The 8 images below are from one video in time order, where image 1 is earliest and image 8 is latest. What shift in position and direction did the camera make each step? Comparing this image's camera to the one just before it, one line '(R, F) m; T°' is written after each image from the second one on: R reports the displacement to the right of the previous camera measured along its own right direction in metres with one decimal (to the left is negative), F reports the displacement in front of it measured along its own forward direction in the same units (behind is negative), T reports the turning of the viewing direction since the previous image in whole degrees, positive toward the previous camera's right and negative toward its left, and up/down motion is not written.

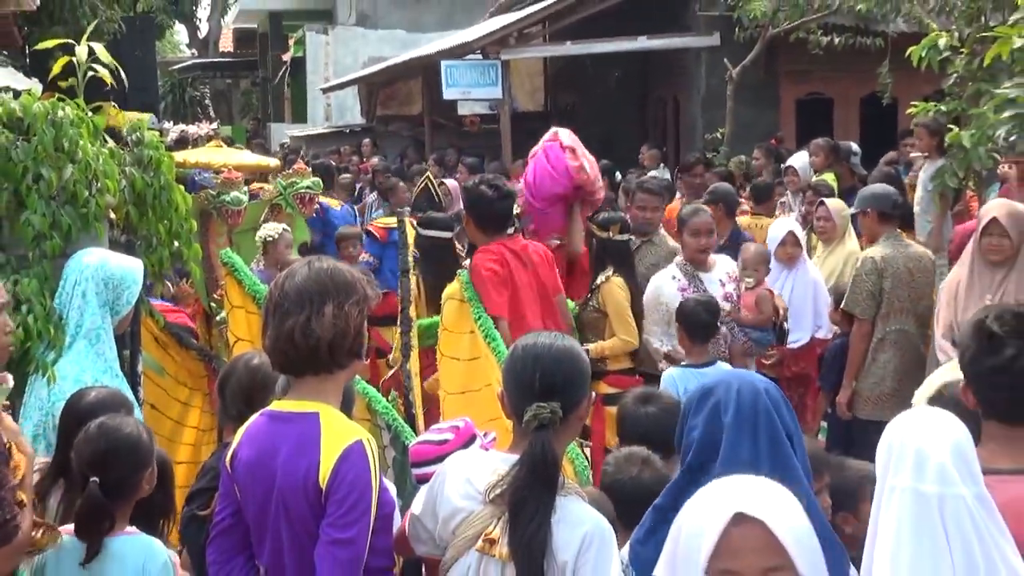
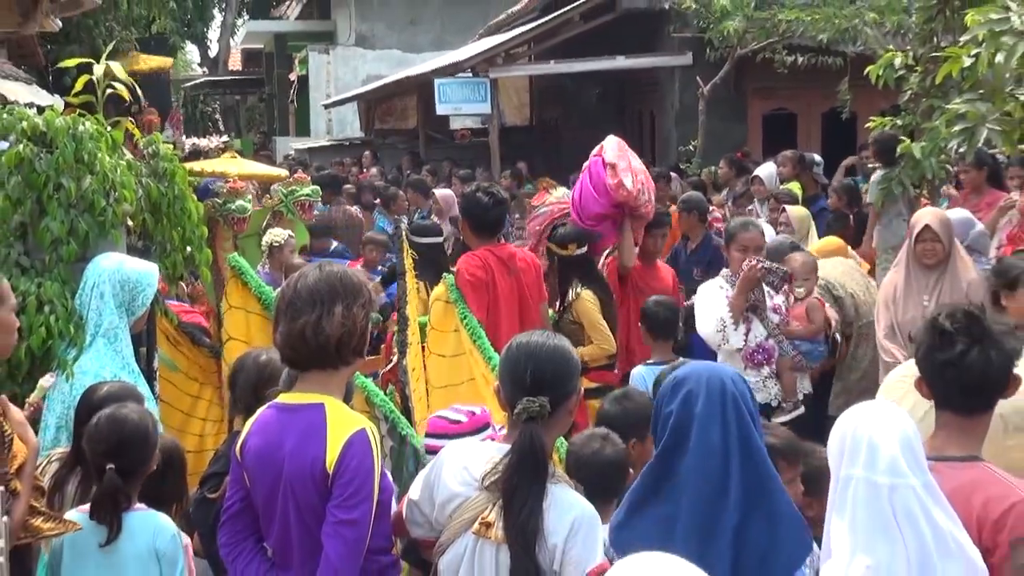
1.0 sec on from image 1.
(0.0, -0.3) m; 0°
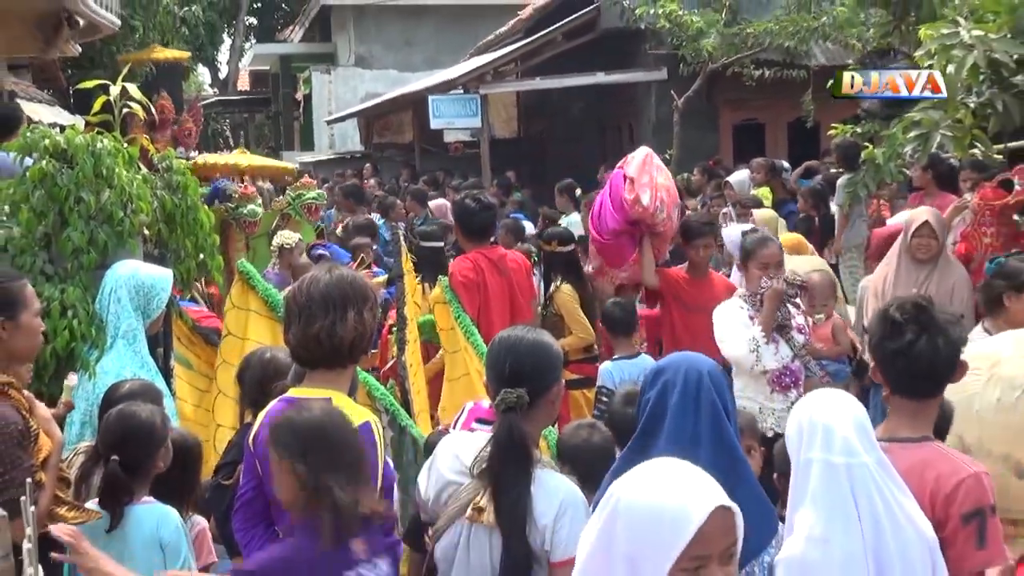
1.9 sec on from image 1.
(0.0, -0.3) m; 0°
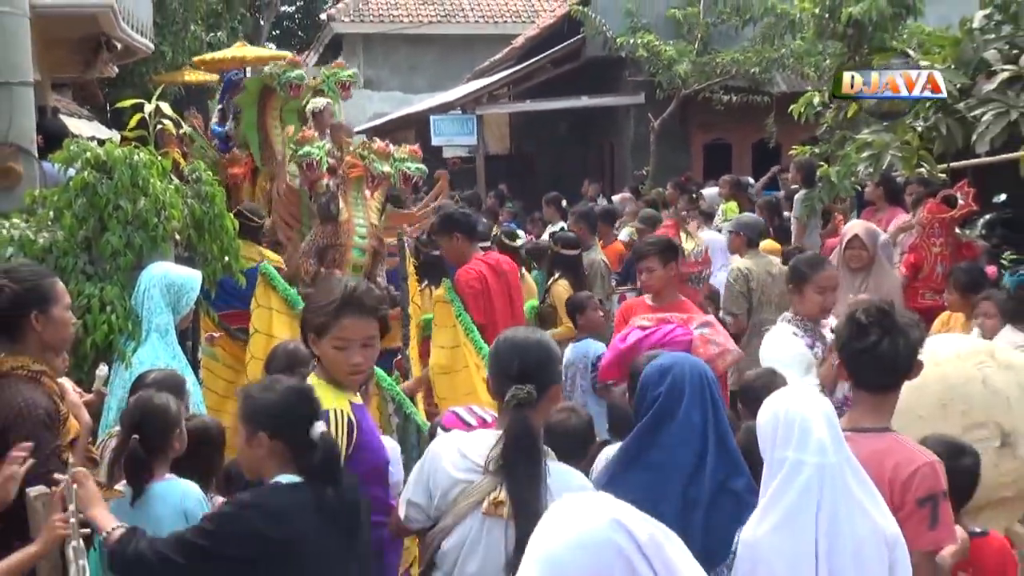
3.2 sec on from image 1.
(+0.1, -0.5) m; -1°
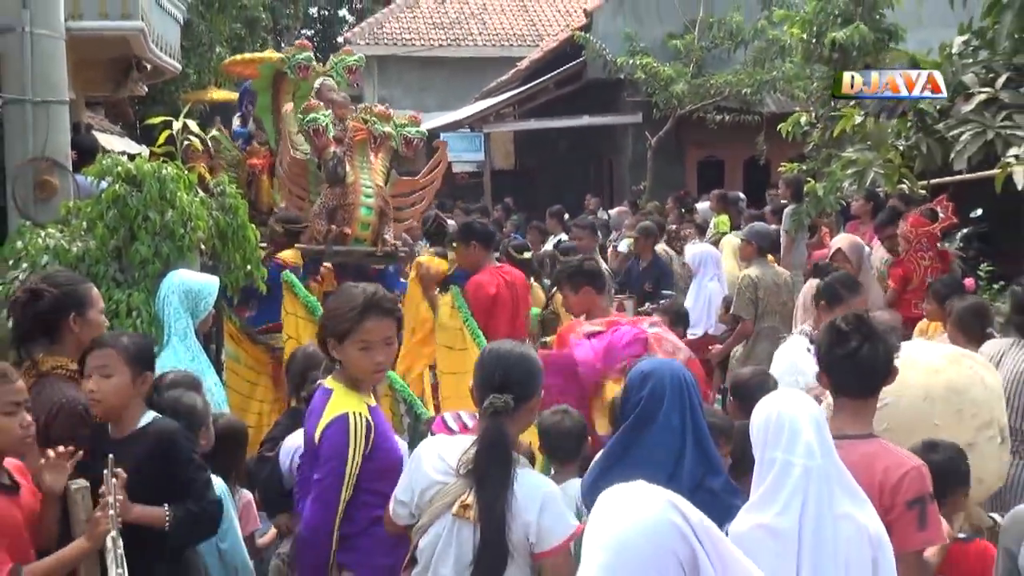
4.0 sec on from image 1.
(0.0, -0.3) m; -1°
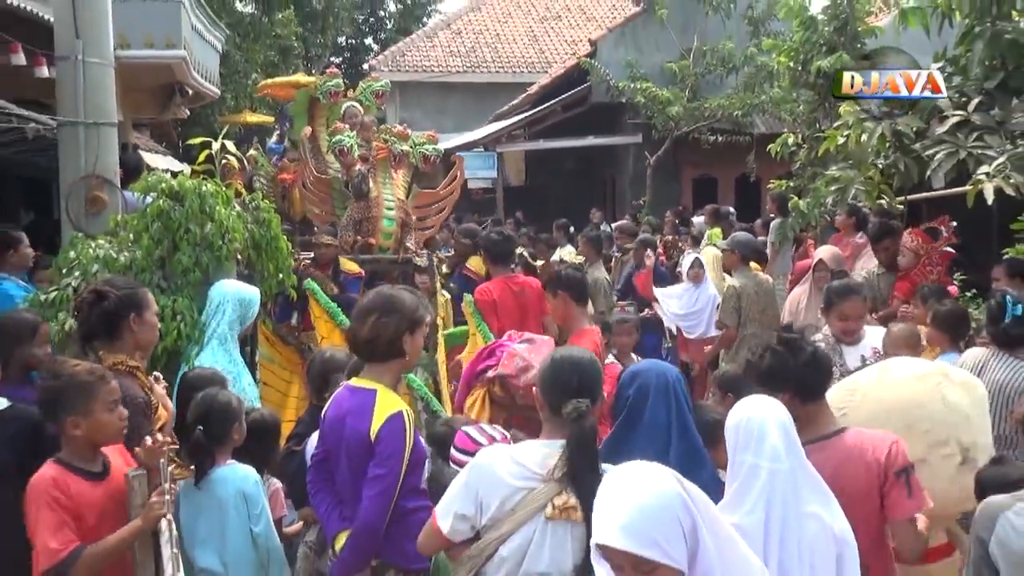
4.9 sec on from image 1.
(+0.1, -0.5) m; -1°
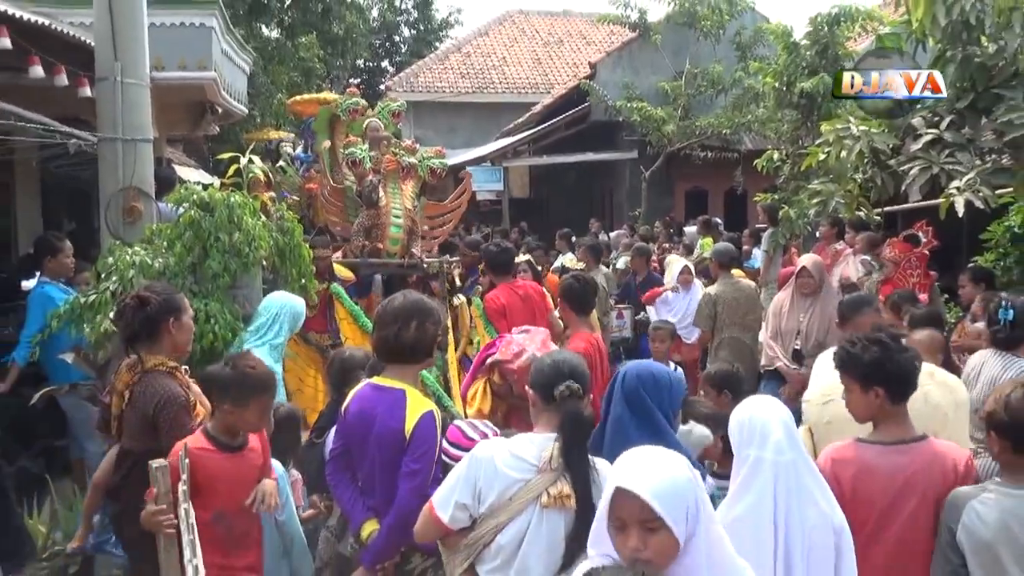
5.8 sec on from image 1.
(+0.1, -0.4) m; -1°
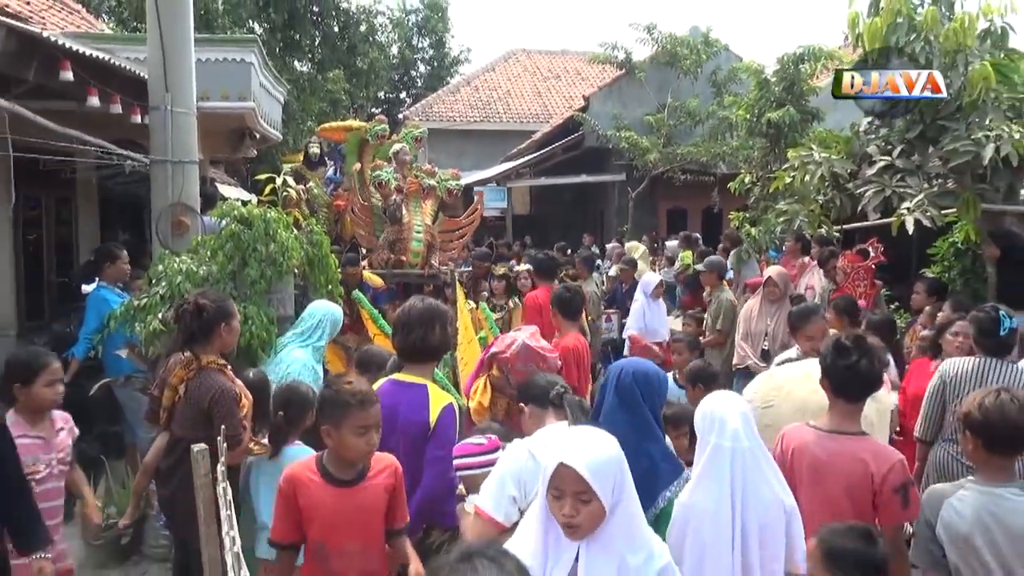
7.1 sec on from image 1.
(+0.1, -0.8) m; -1°
